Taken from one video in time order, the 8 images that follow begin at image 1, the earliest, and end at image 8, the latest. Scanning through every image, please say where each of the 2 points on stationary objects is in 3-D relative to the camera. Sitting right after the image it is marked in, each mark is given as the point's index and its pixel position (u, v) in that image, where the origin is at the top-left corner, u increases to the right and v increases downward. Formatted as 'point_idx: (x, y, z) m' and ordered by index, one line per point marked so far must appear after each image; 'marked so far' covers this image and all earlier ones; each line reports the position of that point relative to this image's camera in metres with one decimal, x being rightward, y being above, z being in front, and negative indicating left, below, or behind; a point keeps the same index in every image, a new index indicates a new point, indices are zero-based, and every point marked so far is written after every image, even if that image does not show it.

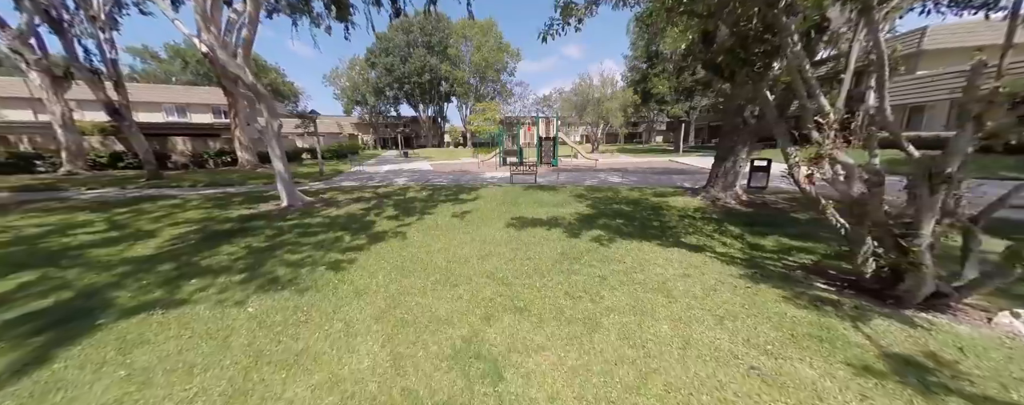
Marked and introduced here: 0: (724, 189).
0: (+4.6, +0.3, +5.9) m
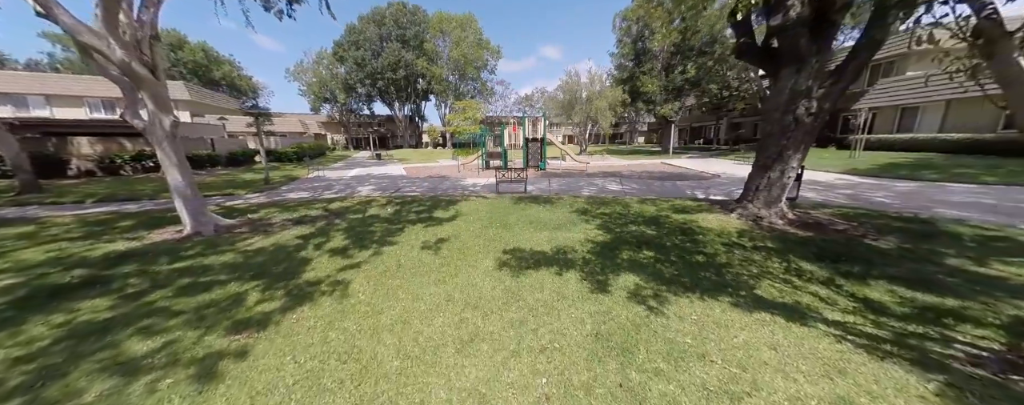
0: (+4.4, -0.1, +4.7) m
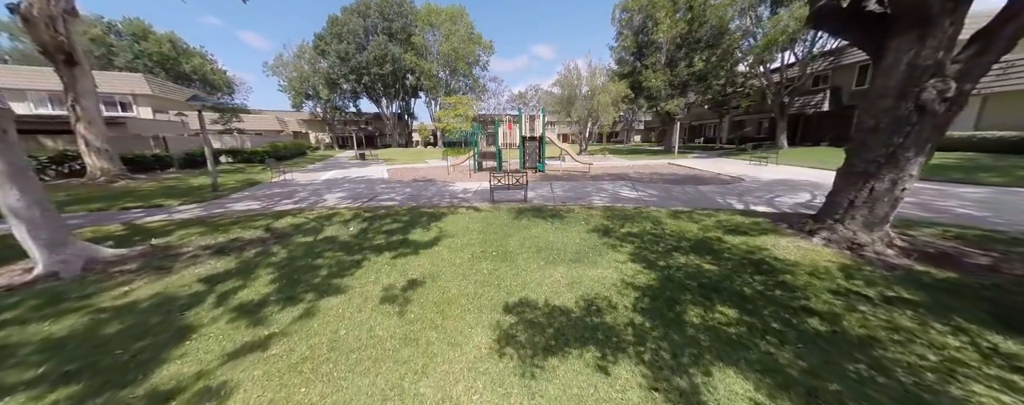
0: (+4.4, -0.3, +3.4) m
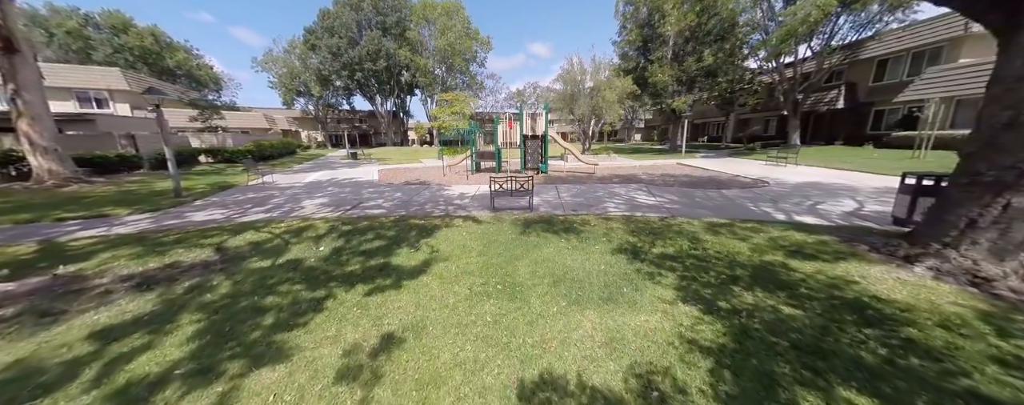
0: (+4.5, -0.5, +2.6) m
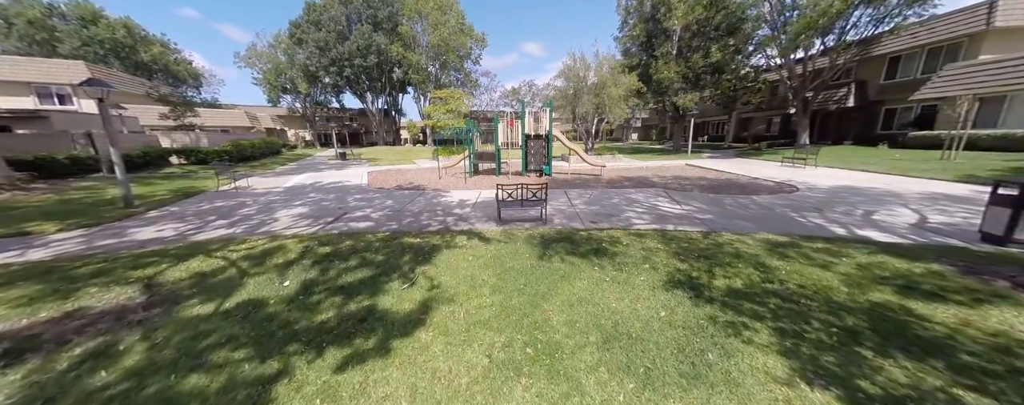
0: (+4.8, -0.7, +1.8) m
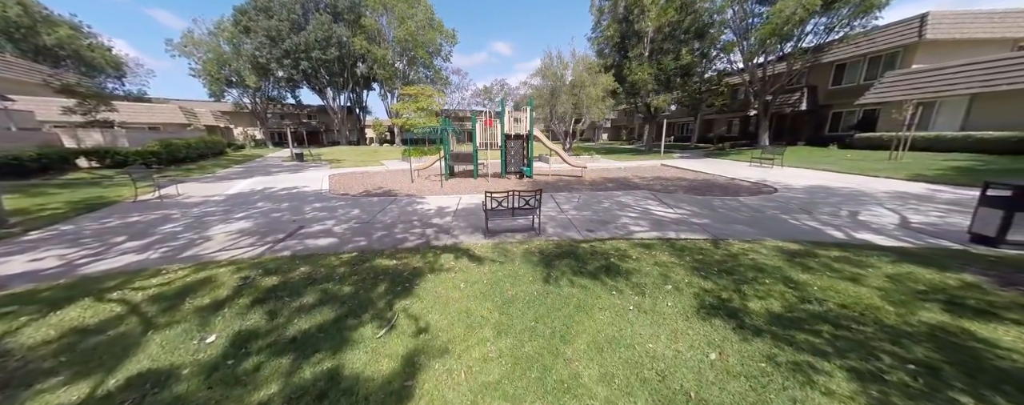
0: (+5.0, -0.8, +1.7) m
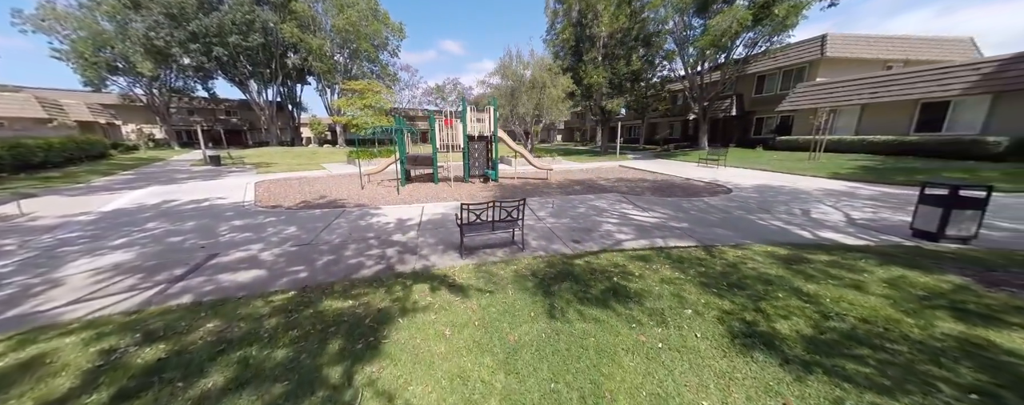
0: (+5.1, -0.8, +1.9) m
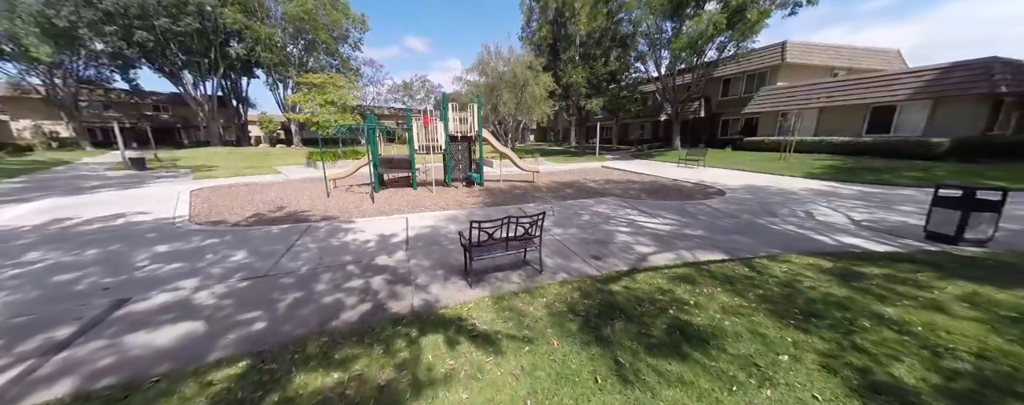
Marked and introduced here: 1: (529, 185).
0: (+5.6, -0.9, +1.7) m
1: (+0.6, +0.7, +9.9) m
